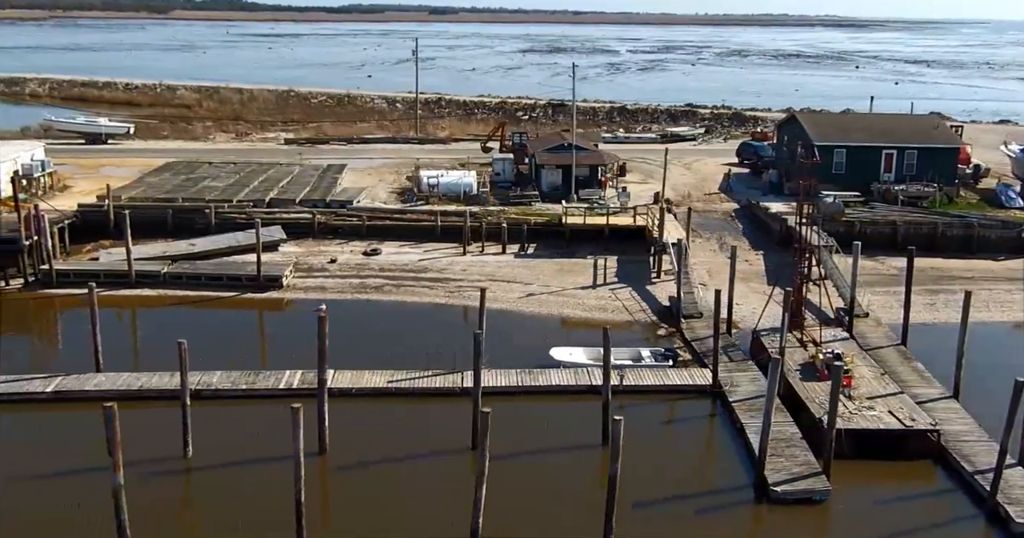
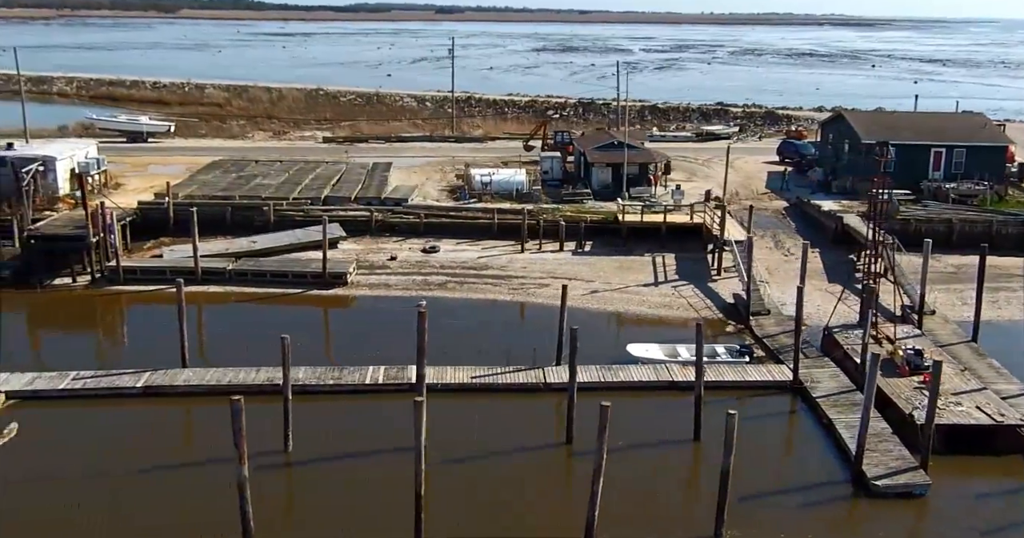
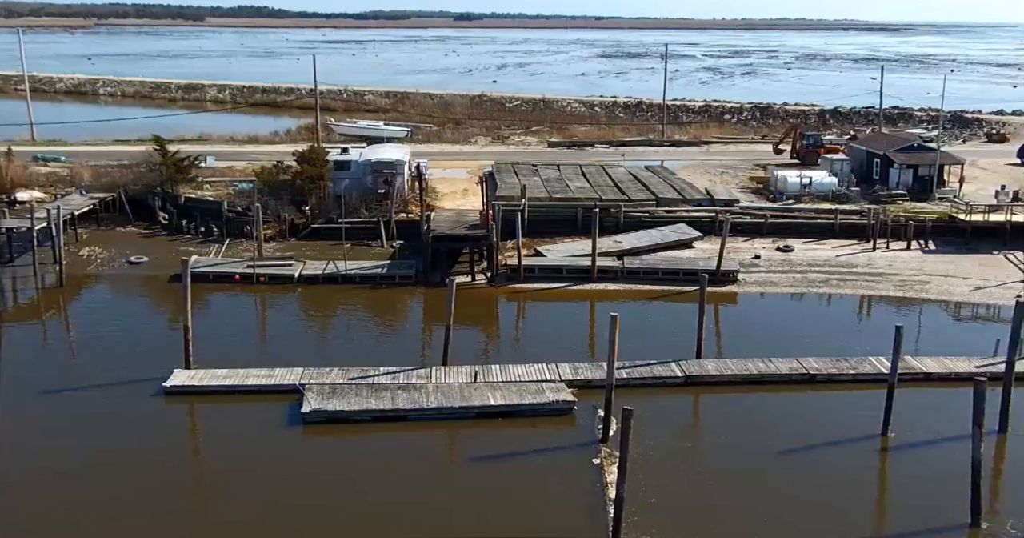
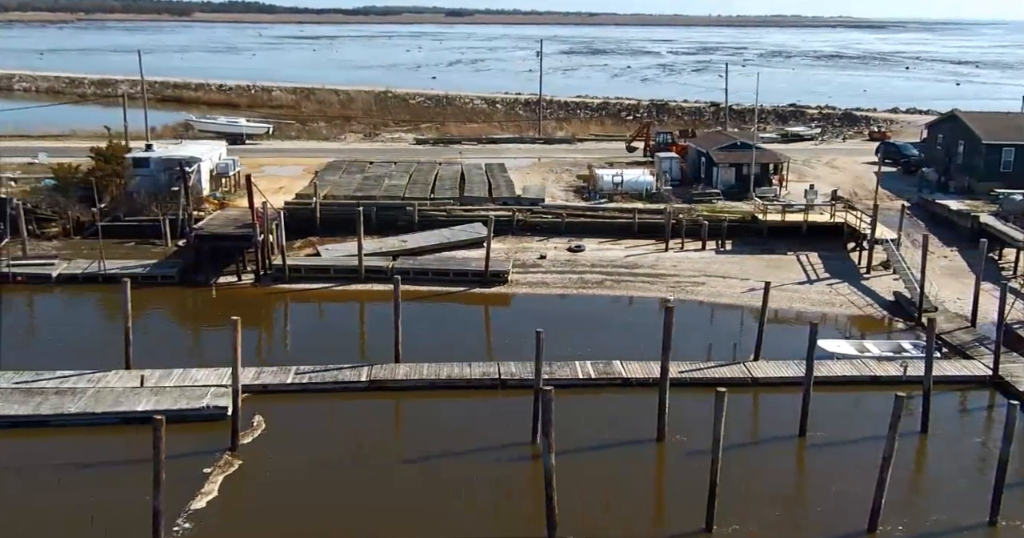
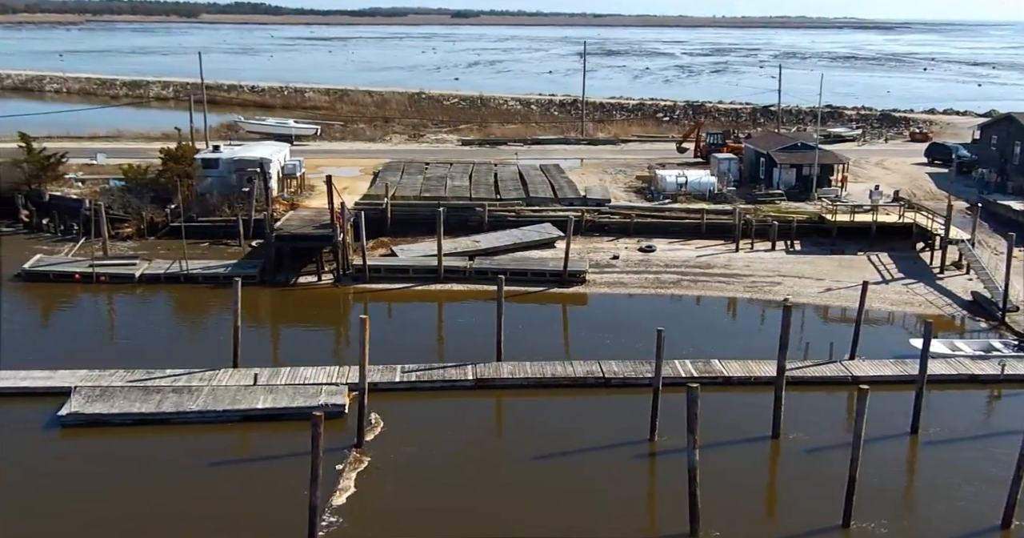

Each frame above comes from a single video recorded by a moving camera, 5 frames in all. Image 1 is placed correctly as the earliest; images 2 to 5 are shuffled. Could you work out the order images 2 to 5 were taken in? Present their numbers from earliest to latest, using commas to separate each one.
2, 4, 5, 3
